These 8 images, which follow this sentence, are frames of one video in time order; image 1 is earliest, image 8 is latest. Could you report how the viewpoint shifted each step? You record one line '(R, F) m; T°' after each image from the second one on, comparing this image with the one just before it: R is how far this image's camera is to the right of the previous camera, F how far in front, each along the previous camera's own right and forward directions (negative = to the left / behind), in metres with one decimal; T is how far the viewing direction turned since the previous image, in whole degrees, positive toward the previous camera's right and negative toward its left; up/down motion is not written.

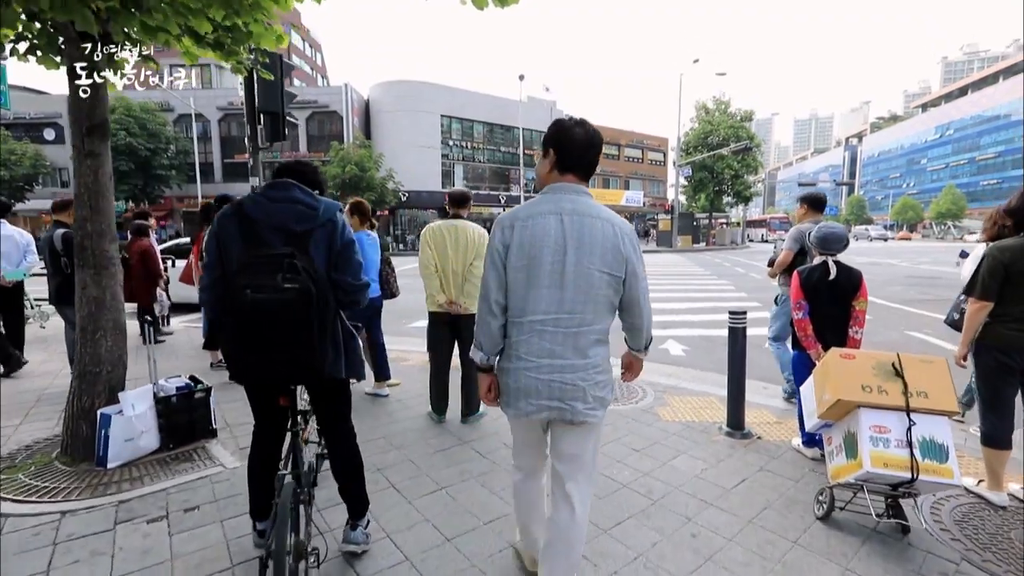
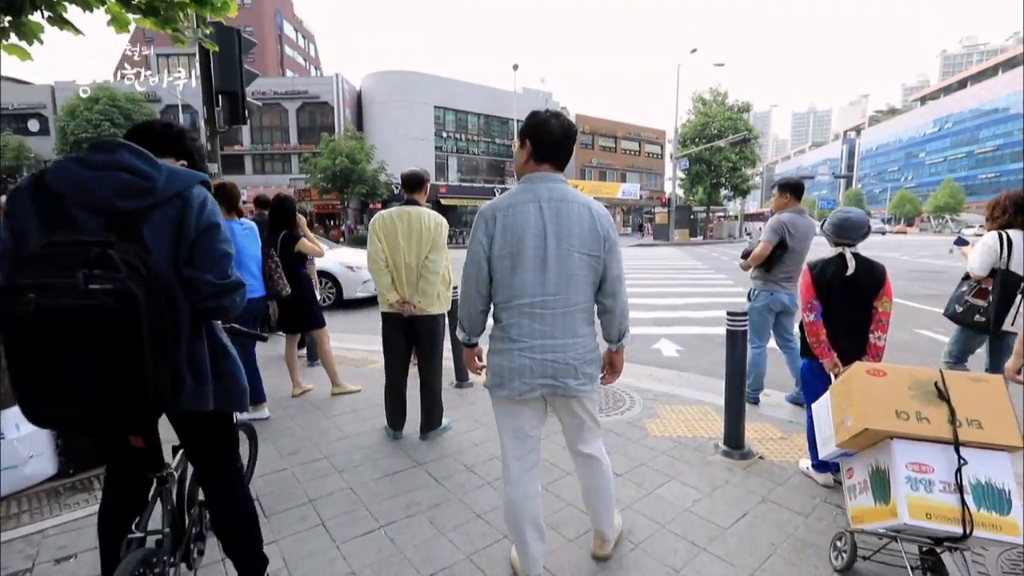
(+0.2, +0.6) m; 0°
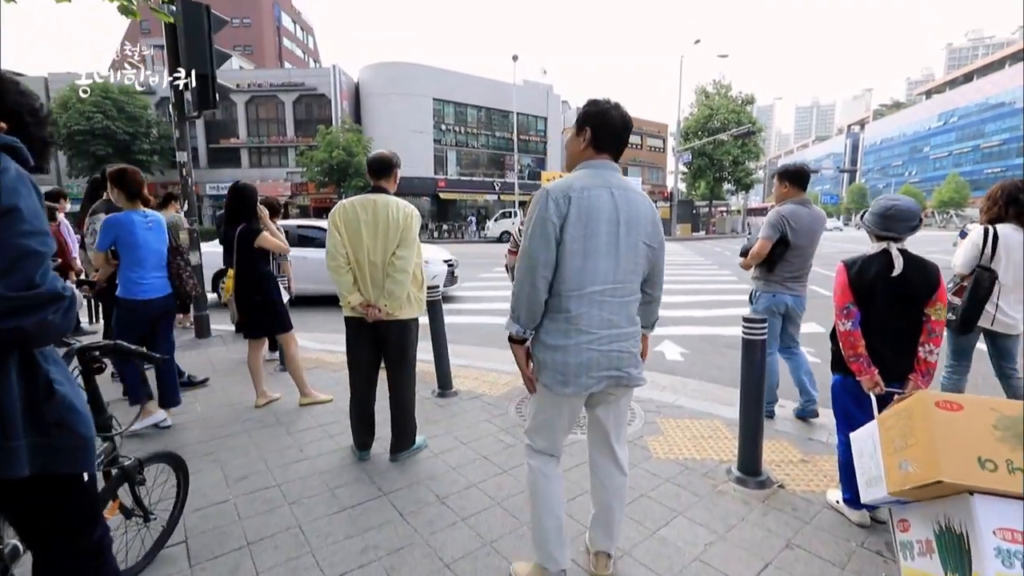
(+0.1, +0.5) m; 0°
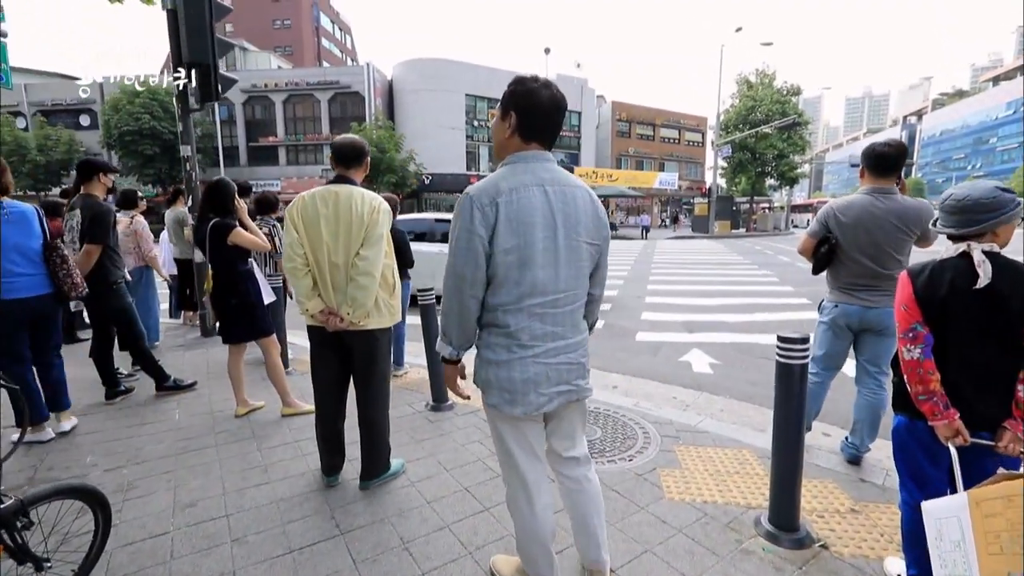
(+0.3, +0.5) m; -4°
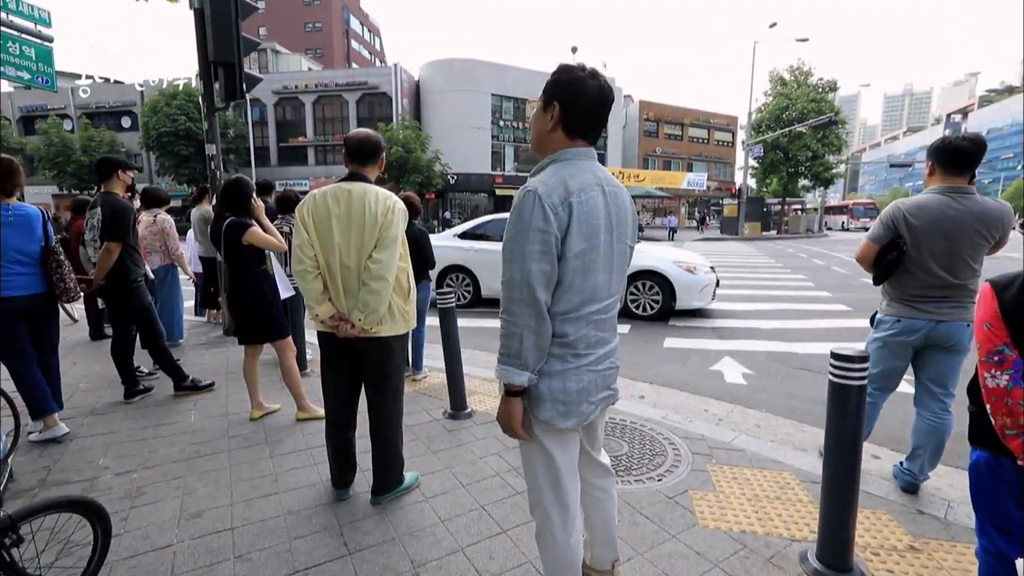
(0.0, +0.2) m; -3°
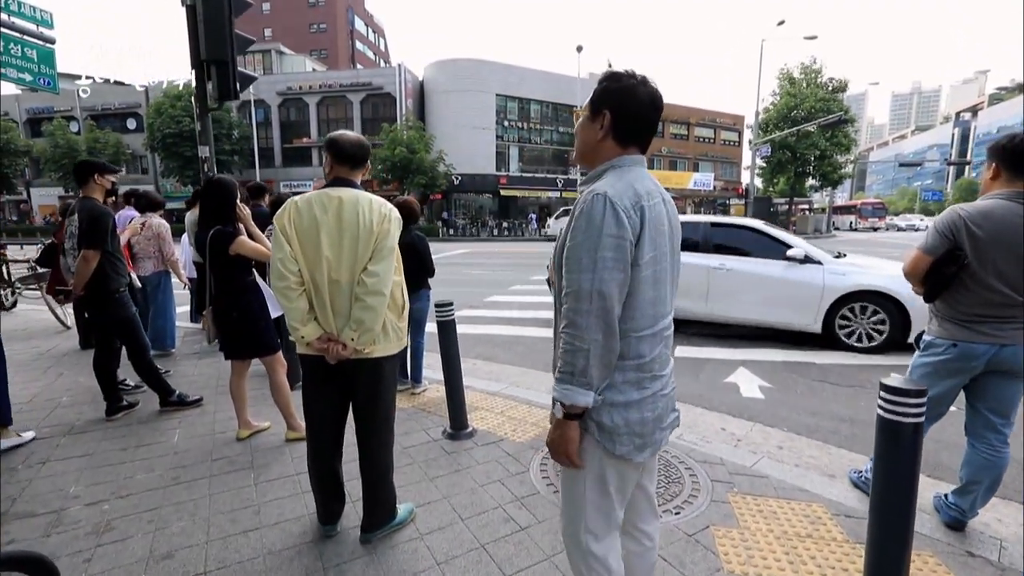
(0.0, +0.3) m; -1°
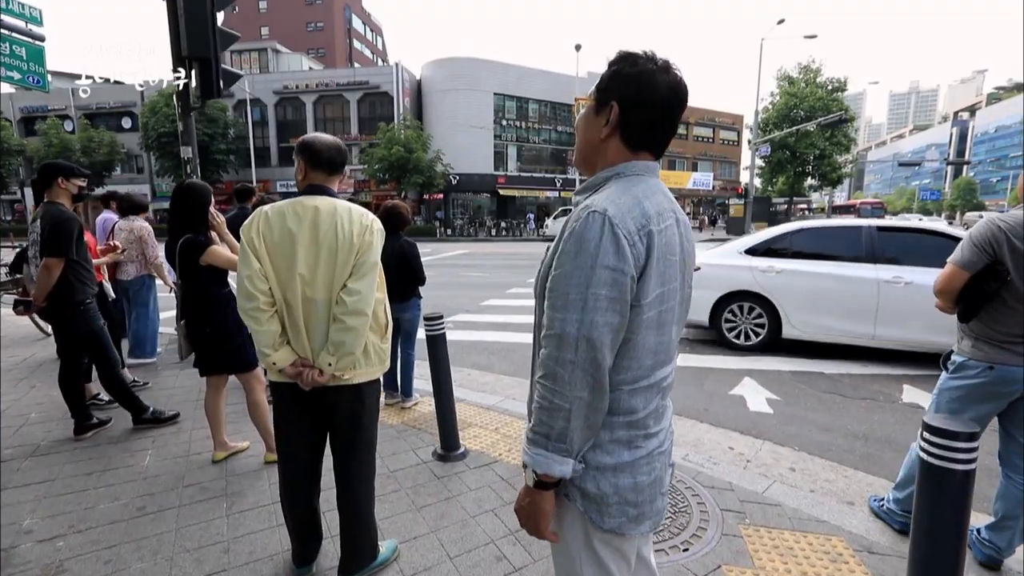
(0.0, +0.2) m; 0°
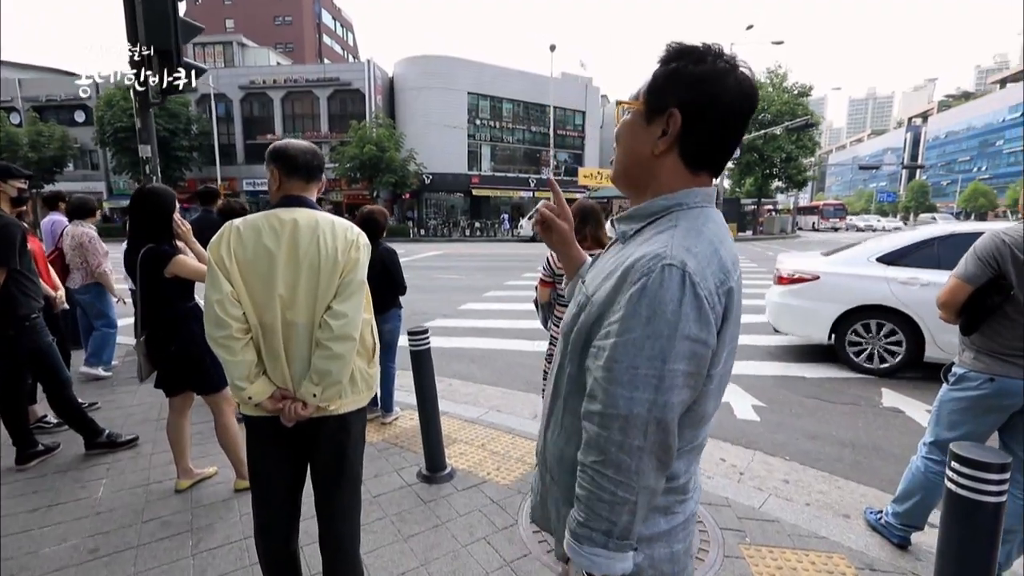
(-0.1, +0.2) m; +3°
